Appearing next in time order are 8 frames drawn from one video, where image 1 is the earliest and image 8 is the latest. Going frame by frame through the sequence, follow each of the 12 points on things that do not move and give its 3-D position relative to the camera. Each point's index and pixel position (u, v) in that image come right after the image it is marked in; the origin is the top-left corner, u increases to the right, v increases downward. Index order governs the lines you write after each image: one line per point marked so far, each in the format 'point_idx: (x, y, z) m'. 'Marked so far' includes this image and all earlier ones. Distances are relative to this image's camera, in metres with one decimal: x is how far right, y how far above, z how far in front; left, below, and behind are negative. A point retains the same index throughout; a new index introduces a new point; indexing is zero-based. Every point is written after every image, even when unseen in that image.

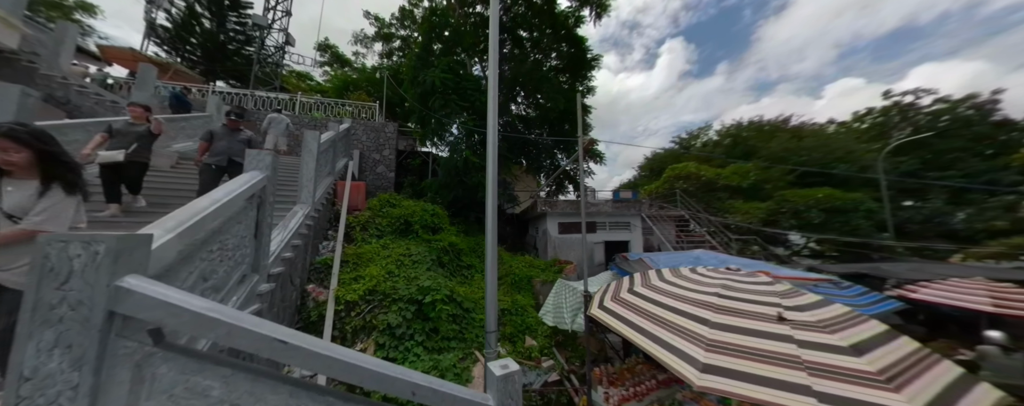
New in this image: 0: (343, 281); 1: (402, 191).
0: (-2.6, -1.2, +4.2) m
1: (-4.6, +0.5, +11.4) m
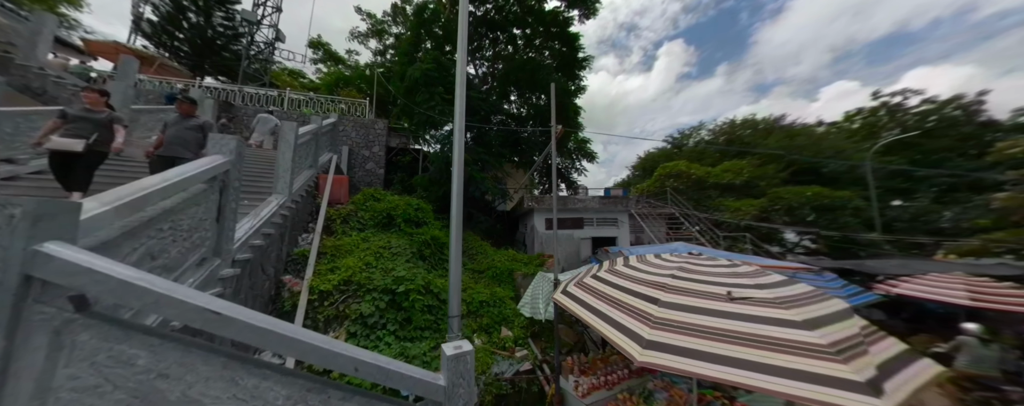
0: (-3.0, -1.1, +4.2) m
1: (-5.0, +0.6, +11.4) m
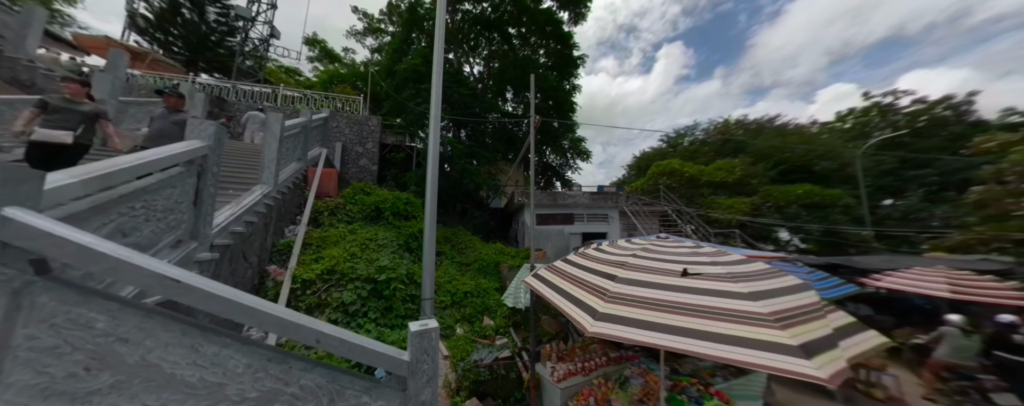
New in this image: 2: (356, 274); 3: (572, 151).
0: (-3.3, -0.9, +4.3) m
1: (-5.3, +0.8, +11.4) m
2: (-2.3, -1.1, +4.1) m
3: (+3.6, +3.2, +16.5) m
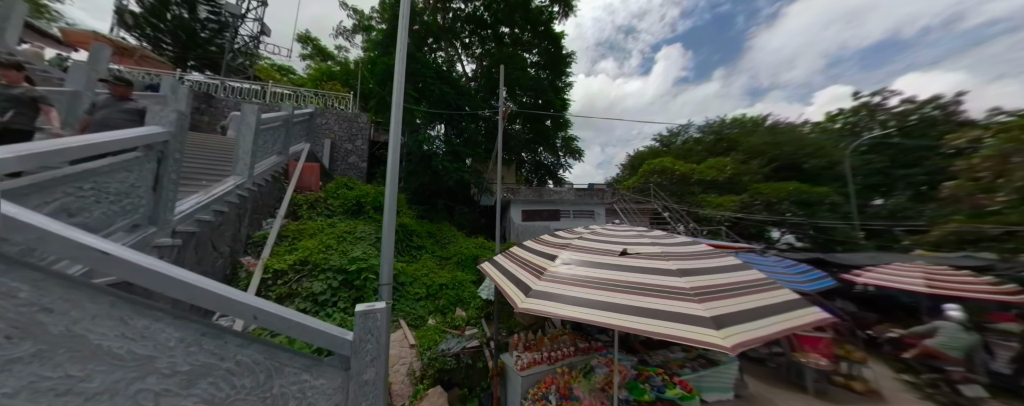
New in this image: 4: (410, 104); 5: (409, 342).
0: (-3.7, -0.8, +4.3) m
1: (-5.7, +0.9, +11.4) m
2: (-2.8, -0.9, +4.1) m
3: (+3.1, +3.3, +16.5) m
4: (-4.2, +4.1, +11.2) m
5: (-1.4, -1.8, +3.6) m
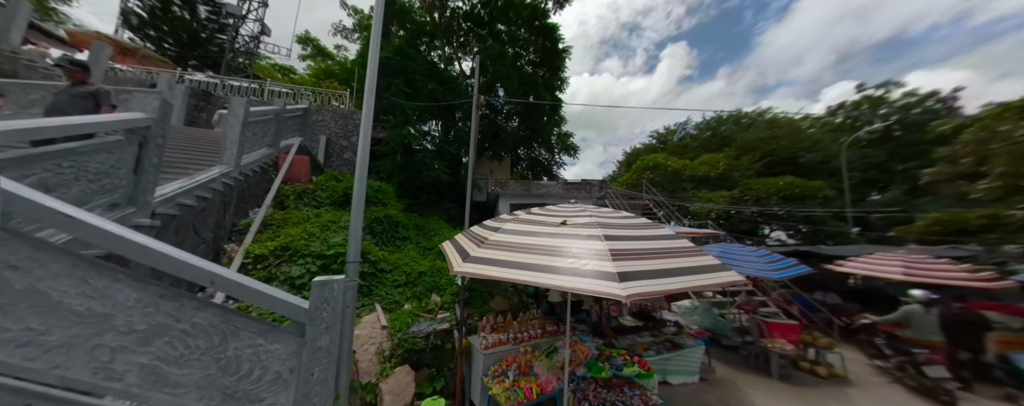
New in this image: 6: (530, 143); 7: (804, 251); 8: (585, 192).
0: (-4.1, -0.6, +4.4) m
1: (-6.1, +1.1, +11.6) m
2: (-3.2, -0.7, +4.2) m
3: (+2.9, +3.5, +16.6) m
4: (-4.6, +4.3, +11.3) m
5: (-1.8, -1.7, +3.8) m
6: (+1.0, +3.4, +15.4) m
7: (+8.9, -1.5, +8.4) m
8: (+2.8, +0.4, +10.5) m
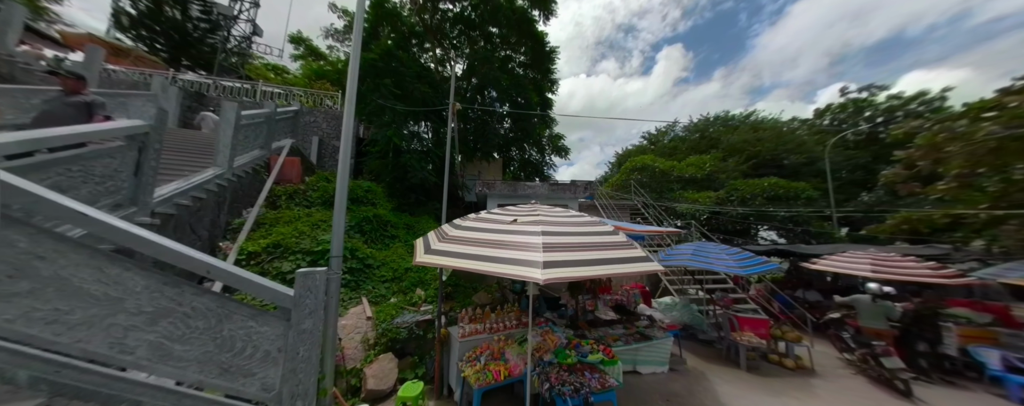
0: (-4.4, -0.6, +4.7) m
1: (-6.5, +1.1, +11.8) m
2: (-3.5, -0.7, +4.5) m
3: (+2.4, +3.5, +16.9) m
4: (-5.0, +4.3, +11.6) m
5: (-2.2, -1.7, +4.1) m
6: (+0.5, +3.4, +15.7) m
7: (+8.5, -1.5, +8.7) m
8: (+2.4, +0.4, +10.9) m
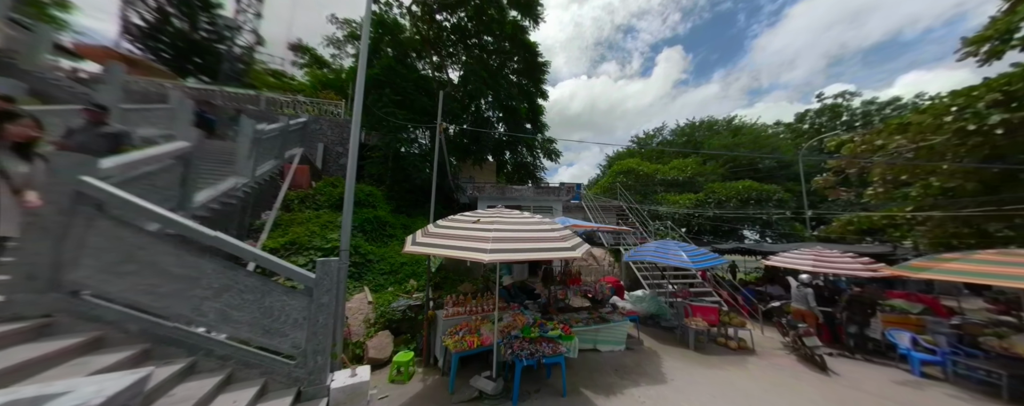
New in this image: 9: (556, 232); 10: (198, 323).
0: (-4.8, -0.7, +5.5) m
1: (-6.9, +1.0, +12.6) m
2: (-3.9, -0.8, +5.3) m
3: (+2.0, +3.4, +17.7) m
4: (-5.4, +4.2, +12.3) m
5: (-2.6, -1.7, +4.8) m
6: (+0.1, +3.3, +16.5) m
7: (+8.1, -1.6, +9.5) m
8: (+2.0, +0.3, +11.6) m
9: (+0.7, -0.4, +4.0) m
10: (-3.0, -1.2, +2.6) m
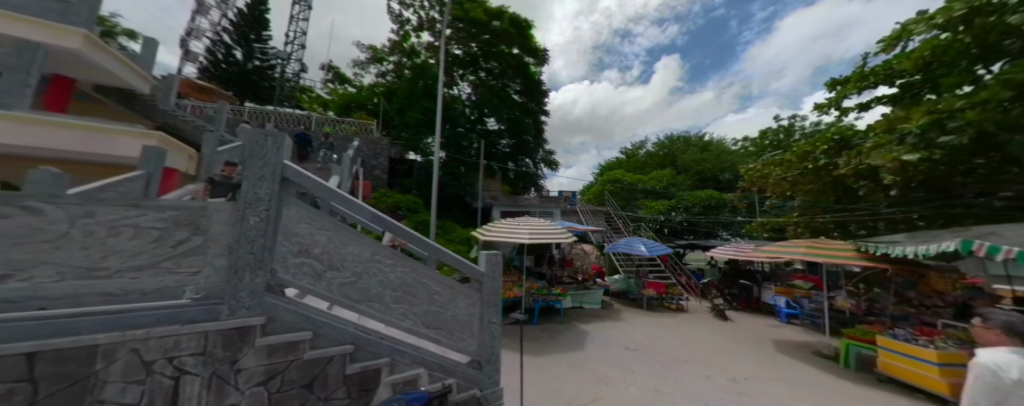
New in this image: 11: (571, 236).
0: (-4.4, -0.9, +8.2) m
1: (-6.6, +0.8, +15.3) m
2: (-3.5, -1.1, +8.0) m
3: (+2.2, +3.1, +20.6) m
4: (-5.0, +3.9, +15.0) m
5: (-2.1, -2.0, +7.6) m
6: (+0.4, +3.1, +19.3) m
7: (+8.5, -1.9, +12.5) m
8: (+2.3, 0.0, +14.5) m
9: (+1.2, -0.7, +6.8) m
10: (-2.5, -1.4, +5.3) m
11: (+1.4, -0.8, +6.7) m
